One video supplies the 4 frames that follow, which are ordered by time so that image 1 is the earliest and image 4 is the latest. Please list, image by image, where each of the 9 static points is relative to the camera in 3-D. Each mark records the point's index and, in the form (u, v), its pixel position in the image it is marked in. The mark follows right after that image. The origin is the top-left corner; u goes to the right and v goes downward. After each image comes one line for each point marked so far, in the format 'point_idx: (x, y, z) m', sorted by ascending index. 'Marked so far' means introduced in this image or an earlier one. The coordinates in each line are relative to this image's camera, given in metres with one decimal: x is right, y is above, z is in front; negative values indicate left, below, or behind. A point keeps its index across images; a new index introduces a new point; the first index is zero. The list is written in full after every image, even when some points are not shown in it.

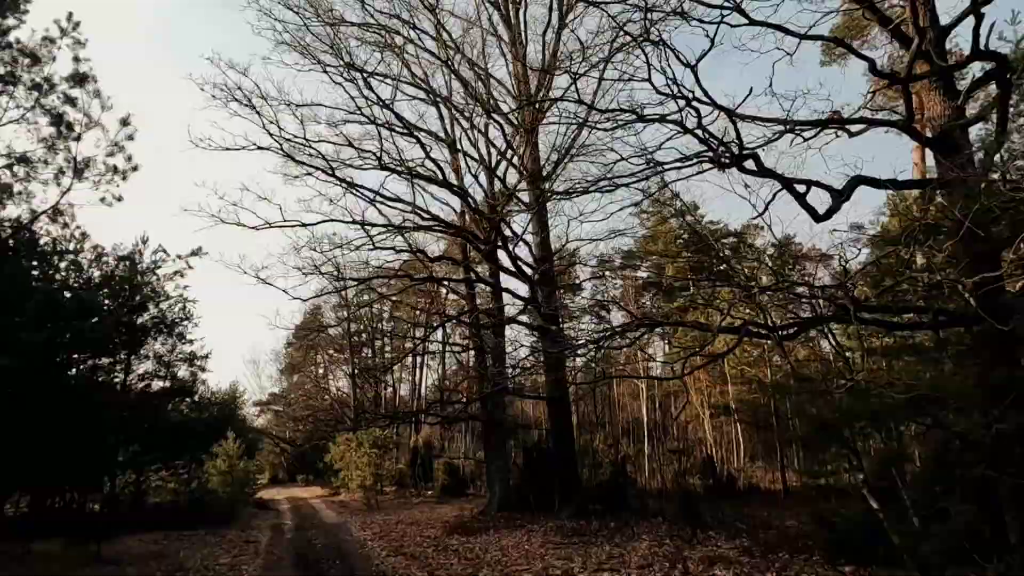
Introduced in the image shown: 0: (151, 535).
0: (-7.3, -5.0, +13.5) m
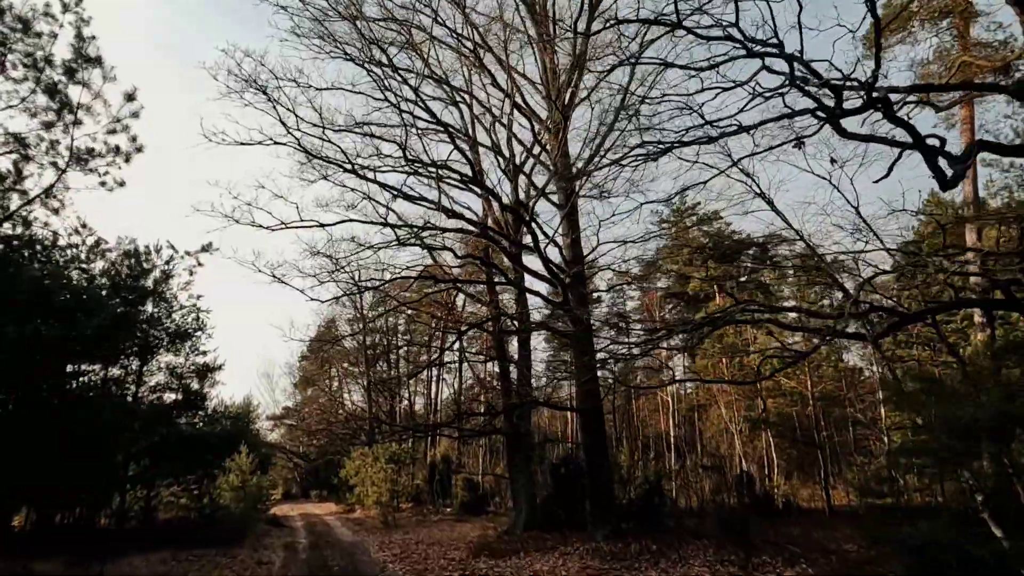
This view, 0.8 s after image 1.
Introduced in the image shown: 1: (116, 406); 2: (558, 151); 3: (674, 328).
0: (-6.8, -5.1, +13.0) m
1: (-8.1, -2.5, +13.9) m
2: (+0.7, +2.1, +10.3) m
3: (+2.1, -0.5, +8.7) m
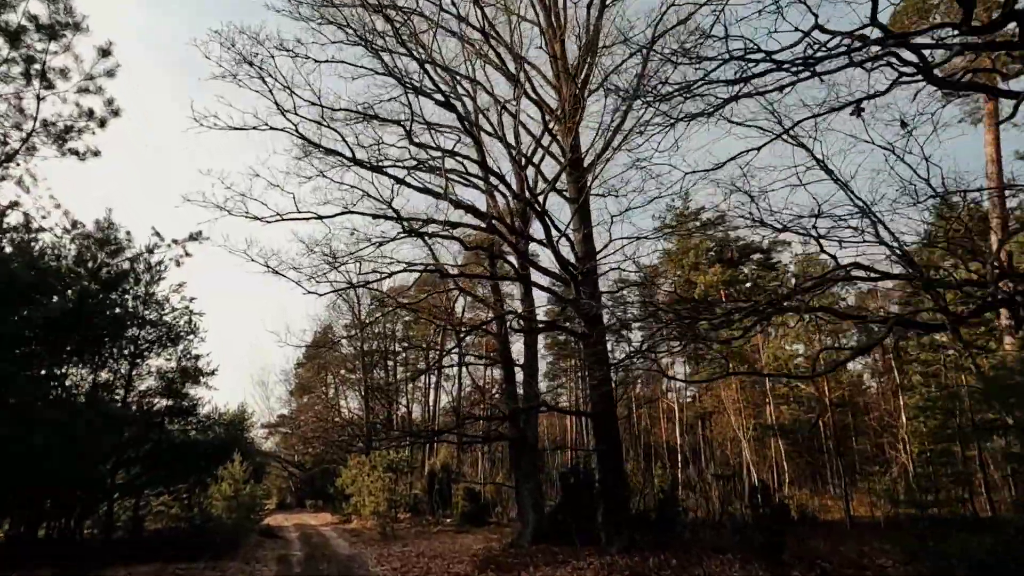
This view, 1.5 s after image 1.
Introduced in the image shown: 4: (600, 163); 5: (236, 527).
0: (-6.7, -5.1, +12.3) m
1: (-8.1, -2.5, +13.3) m
2: (+0.8, +2.1, +9.8) m
3: (+2.2, -0.5, +8.2) m
4: (+1.3, +1.8, +9.5) m
5: (-7.5, -6.5, +18.4) m
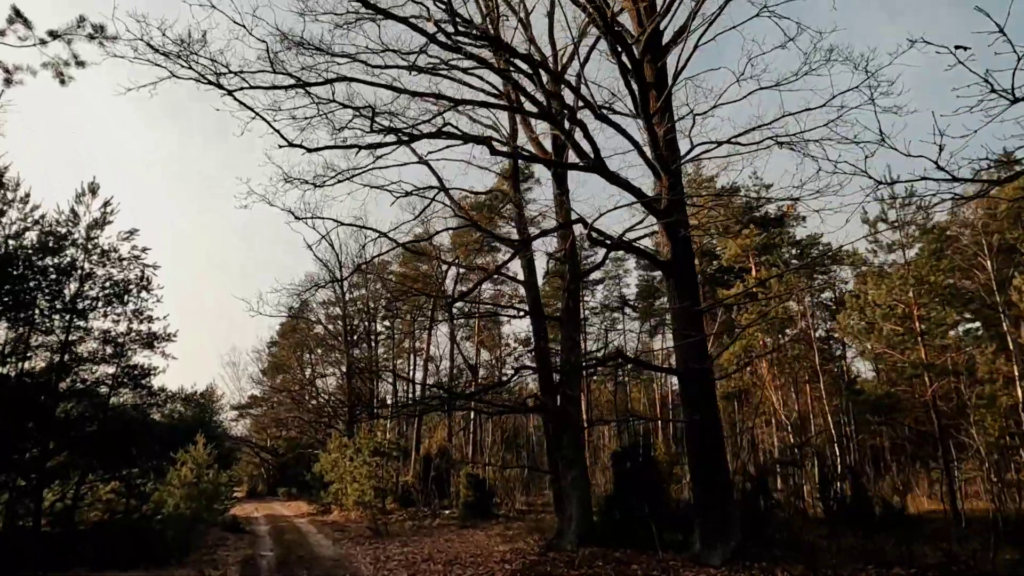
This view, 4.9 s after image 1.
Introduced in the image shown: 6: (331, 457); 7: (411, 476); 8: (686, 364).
0: (-6.3, -4.1, +9.7) m
1: (-7.7, -1.5, +10.6) m
2: (+1.4, +3.0, +7.4) m
3: (+2.8, +0.4, +5.8) m
4: (+1.8, +2.7, +7.1) m
5: (-7.4, -5.4, +15.8) m
6: (-5.3, -4.9, +19.5) m
7: (-2.9, -5.3, +19.0) m
8: (+1.7, -0.8, +6.9) m
